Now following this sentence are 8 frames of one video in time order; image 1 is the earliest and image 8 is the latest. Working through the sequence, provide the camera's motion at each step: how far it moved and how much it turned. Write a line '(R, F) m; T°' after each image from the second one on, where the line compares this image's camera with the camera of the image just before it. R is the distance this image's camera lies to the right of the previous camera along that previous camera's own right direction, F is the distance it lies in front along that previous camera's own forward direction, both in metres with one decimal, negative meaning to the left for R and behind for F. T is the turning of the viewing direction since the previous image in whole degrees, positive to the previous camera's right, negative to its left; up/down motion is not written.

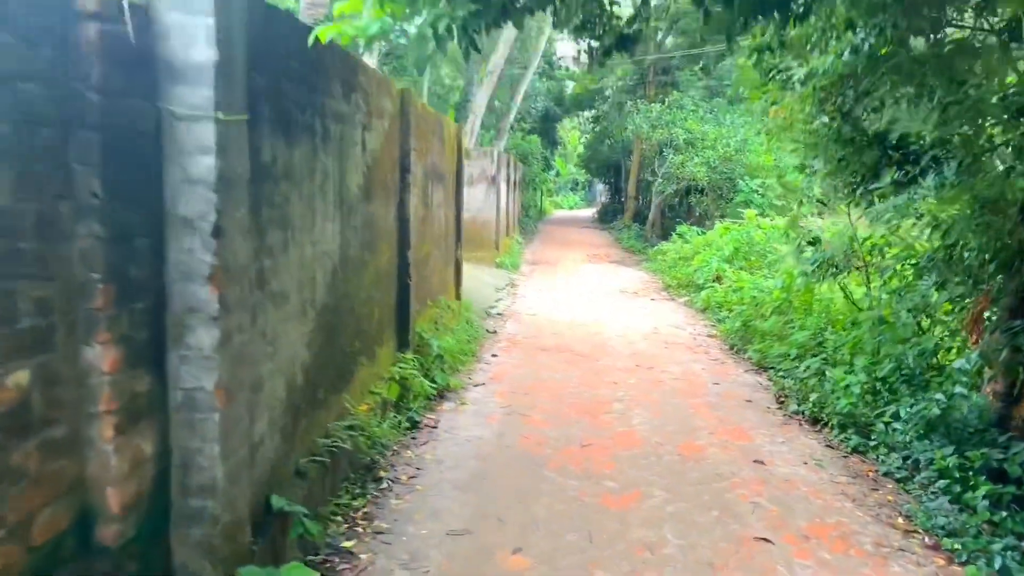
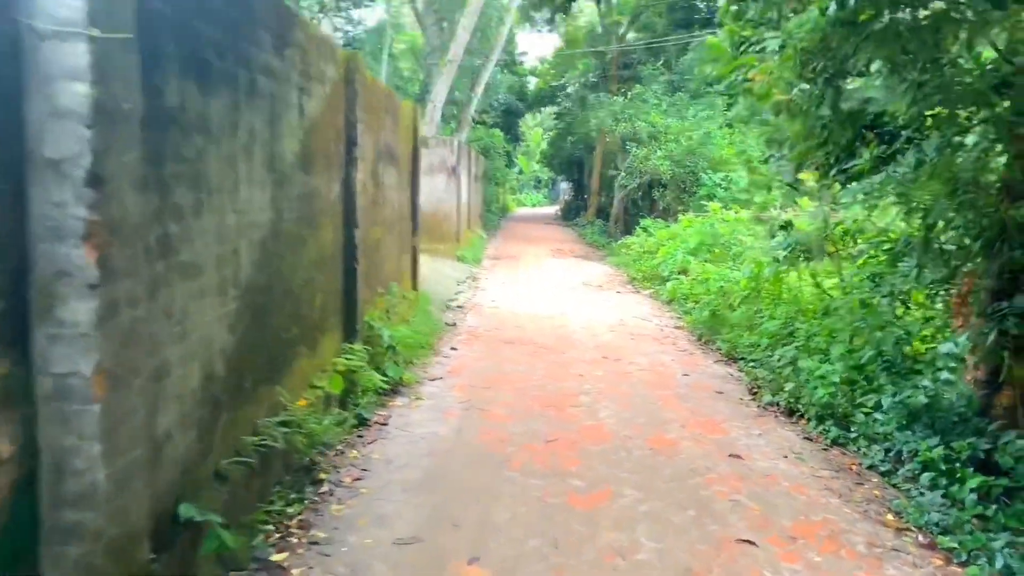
(0.0, +0.4) m; +3°
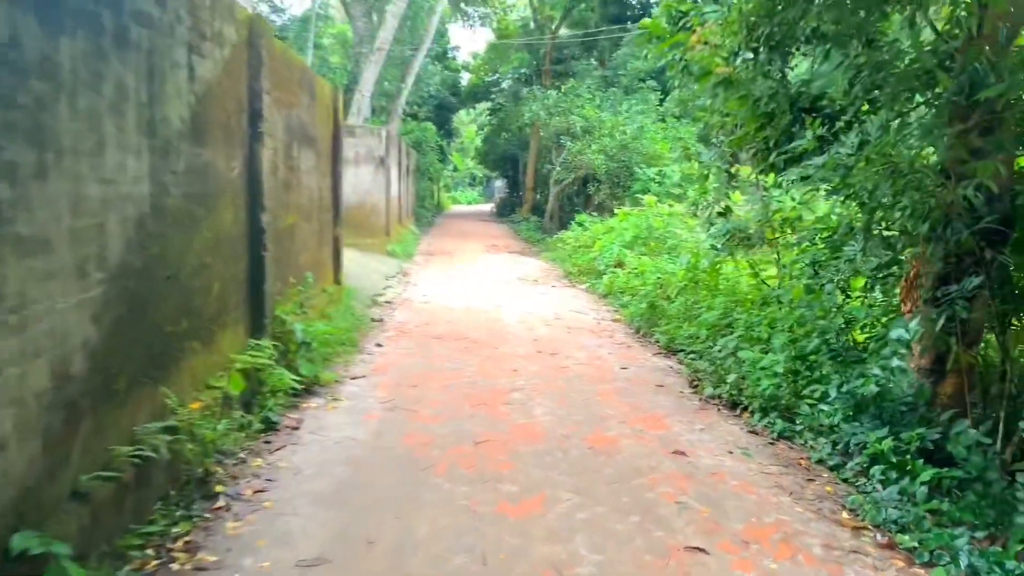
(+0.1, +0.4) m; +5°
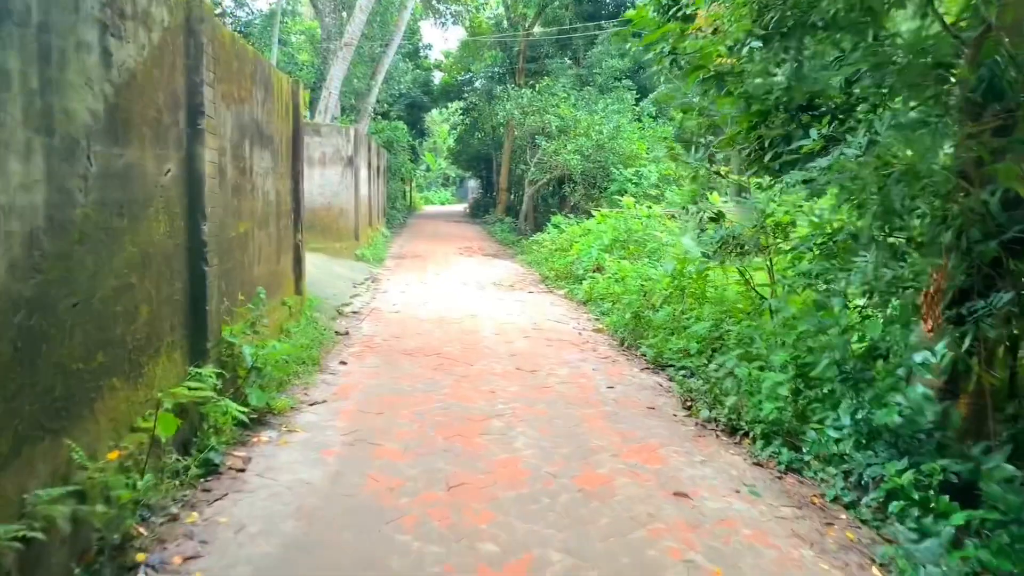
(0.0, +0.5) m; +2°
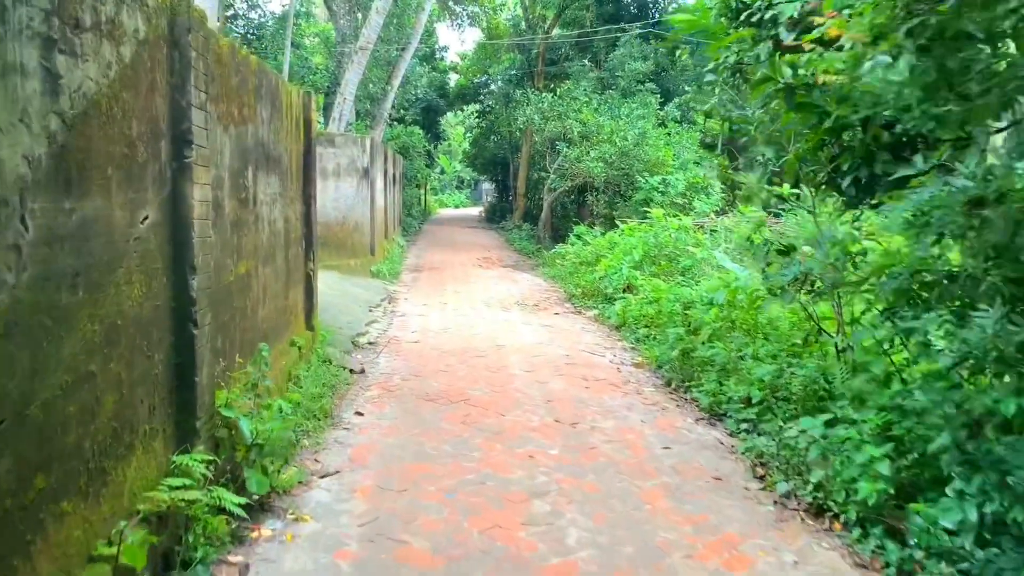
(-0.2, +0.6) m; -1°
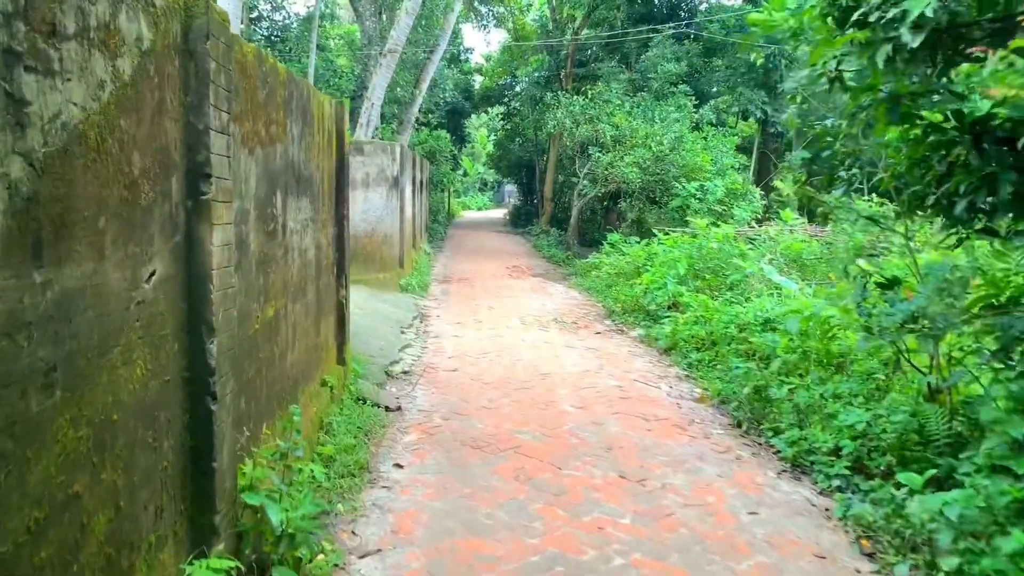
(-0.2, +0.6) m; -1°
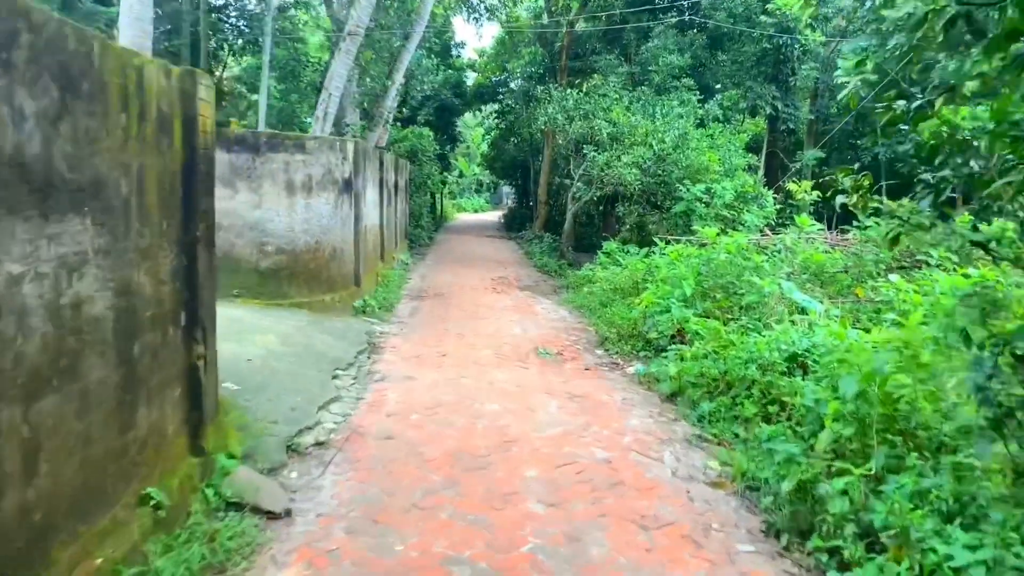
(+0.3, +1.6) m; 0°
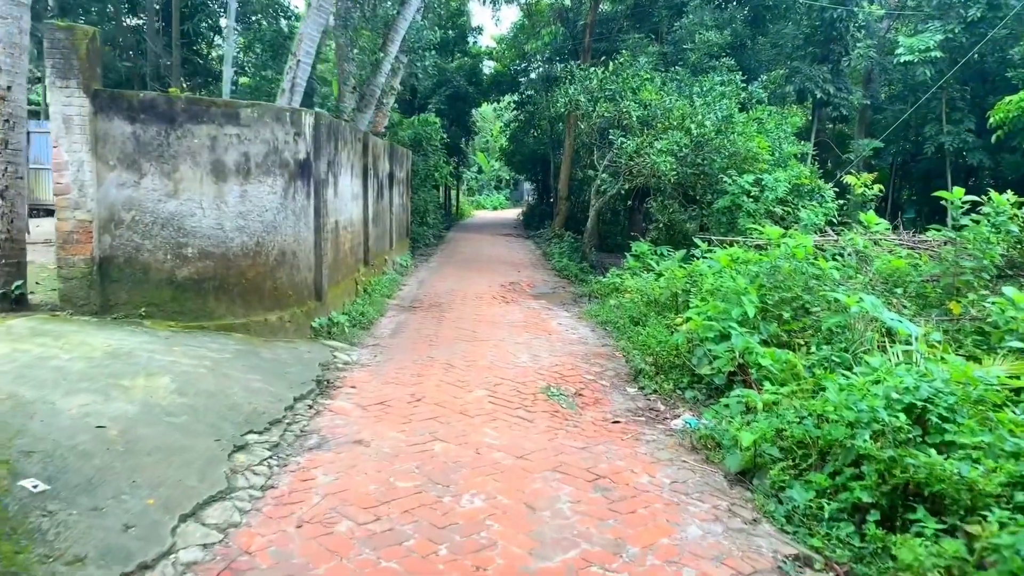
(+0.1, +2.0) m; -2°
